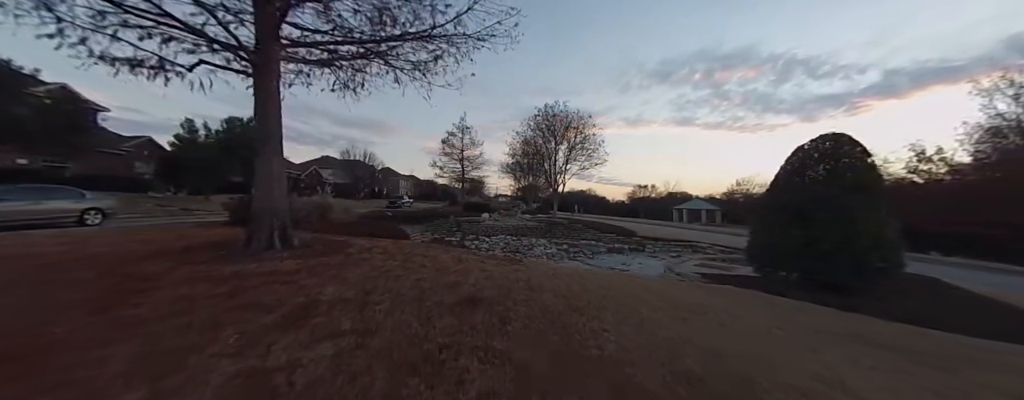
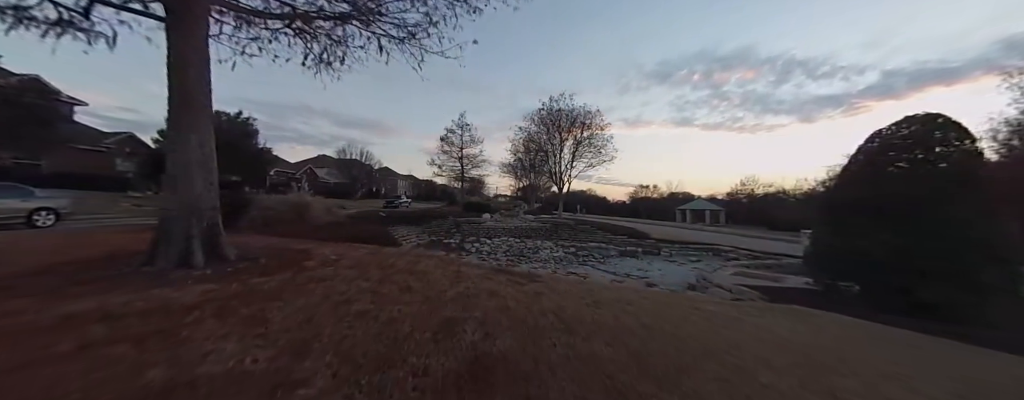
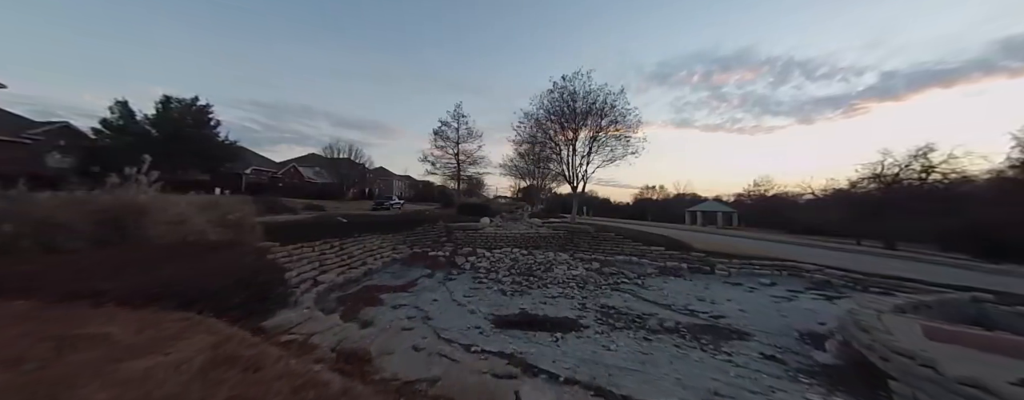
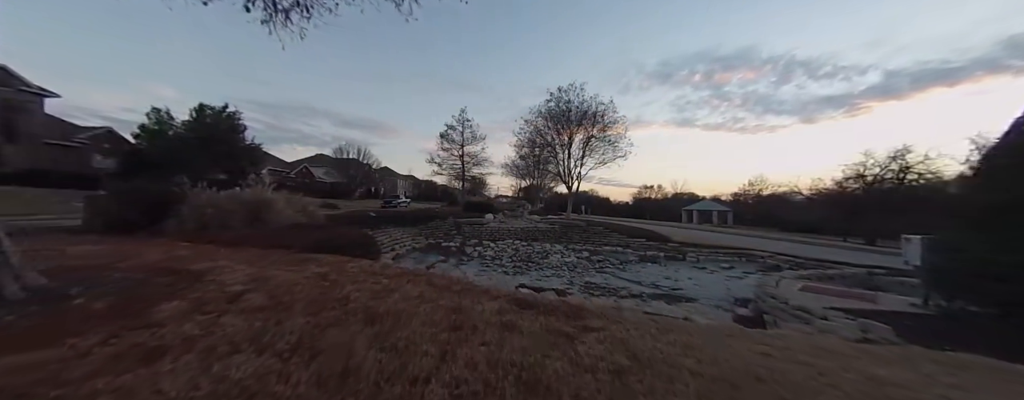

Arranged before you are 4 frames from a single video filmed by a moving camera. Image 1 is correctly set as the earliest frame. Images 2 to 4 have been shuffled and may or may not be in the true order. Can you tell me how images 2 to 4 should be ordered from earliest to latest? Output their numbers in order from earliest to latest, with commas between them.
2, 4, 3
